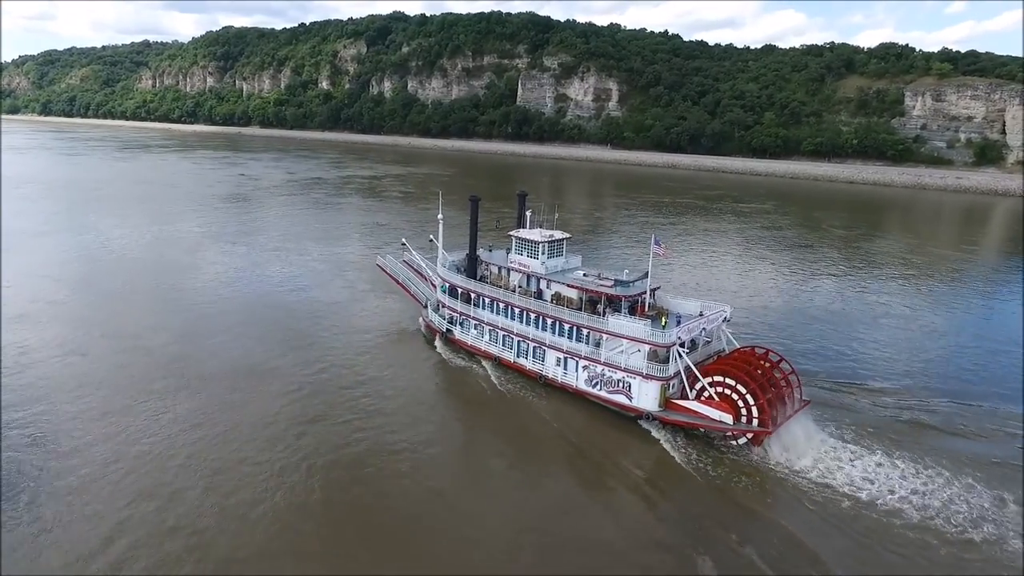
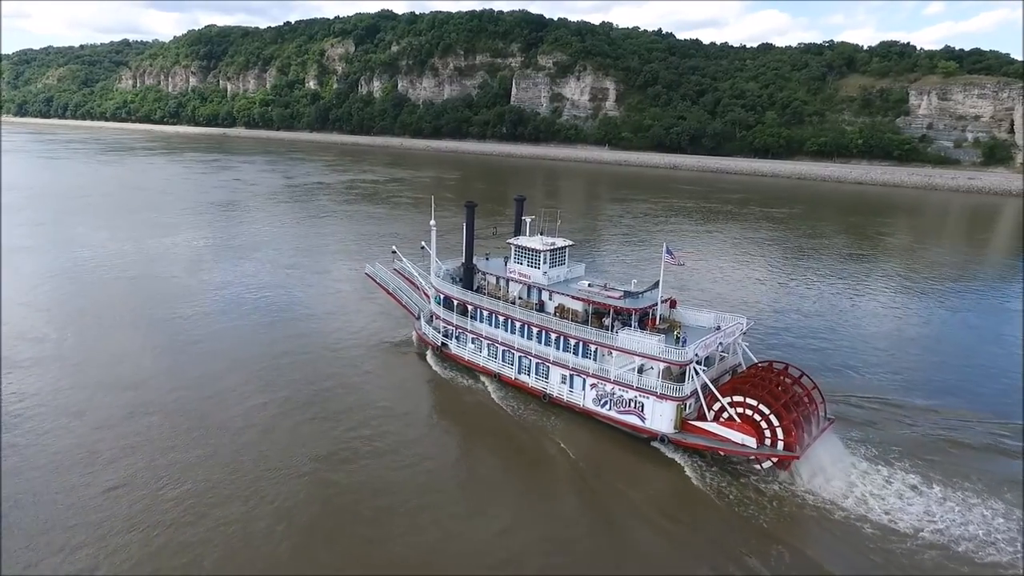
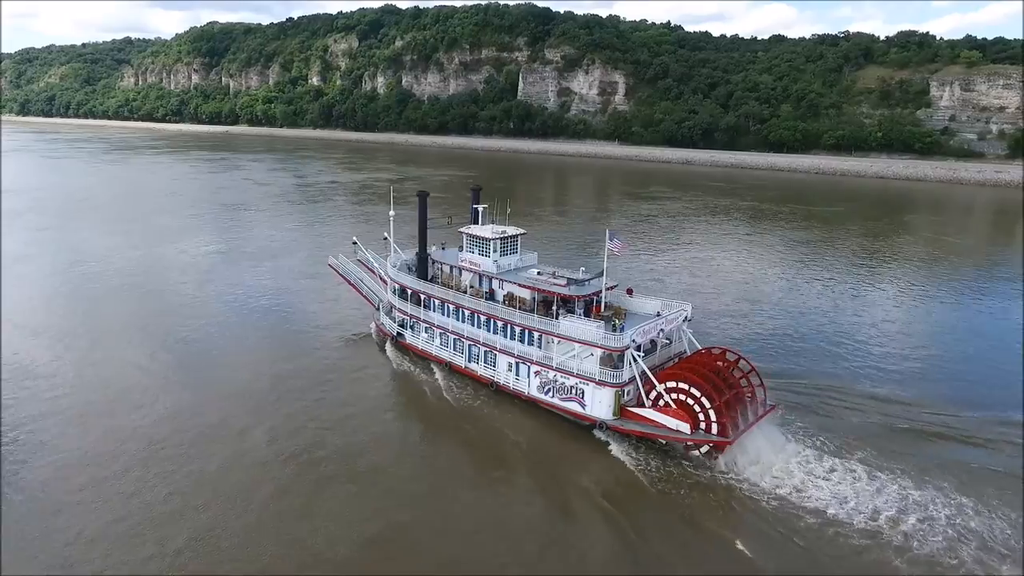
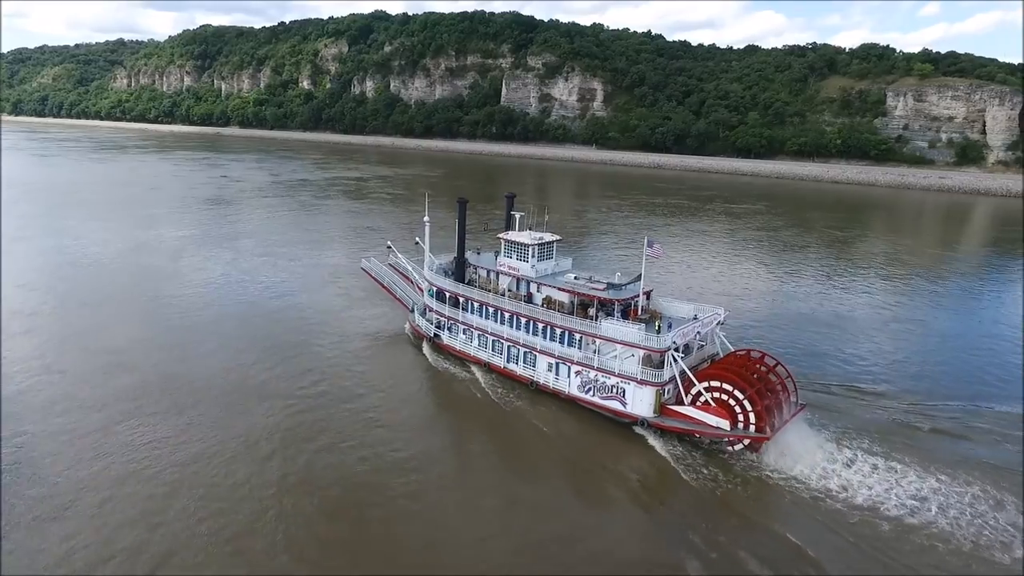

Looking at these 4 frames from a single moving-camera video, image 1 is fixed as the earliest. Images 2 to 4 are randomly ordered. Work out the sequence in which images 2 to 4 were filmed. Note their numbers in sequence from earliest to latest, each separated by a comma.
4, 2, 3
